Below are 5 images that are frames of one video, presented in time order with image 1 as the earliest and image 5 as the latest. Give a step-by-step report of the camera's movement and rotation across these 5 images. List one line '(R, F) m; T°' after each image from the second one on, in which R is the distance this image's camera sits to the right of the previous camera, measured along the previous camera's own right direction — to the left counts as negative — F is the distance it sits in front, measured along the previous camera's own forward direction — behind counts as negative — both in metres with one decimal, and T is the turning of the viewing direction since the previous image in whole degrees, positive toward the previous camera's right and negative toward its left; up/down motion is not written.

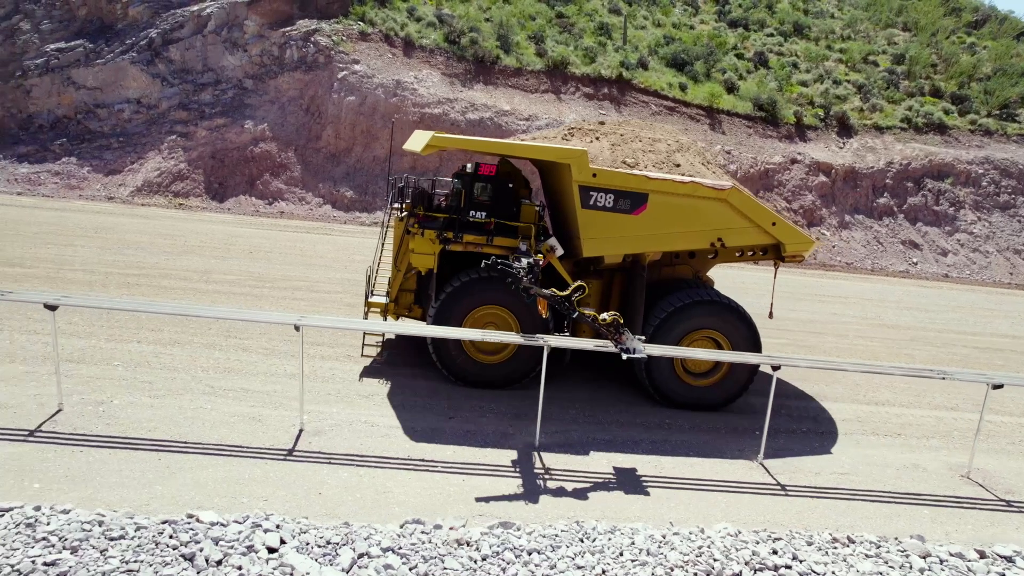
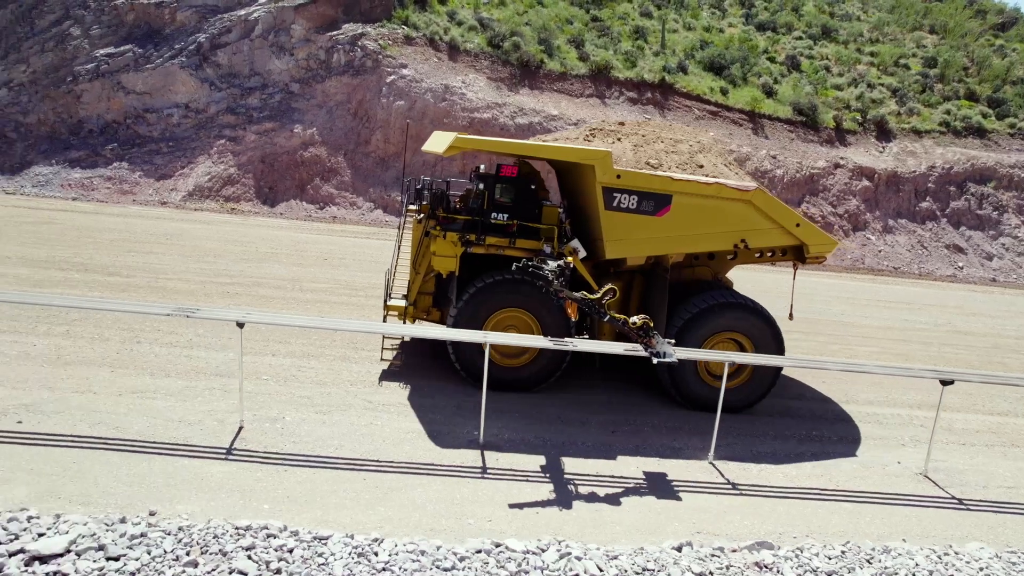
(-0.8, 0.0) m; 0°
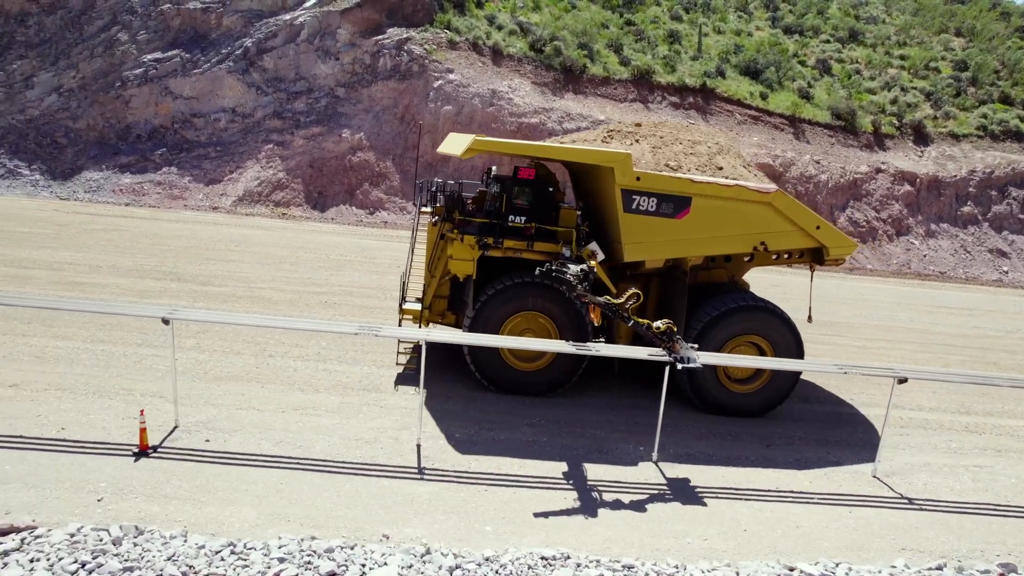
(-0.8, 0.0) m; 0°
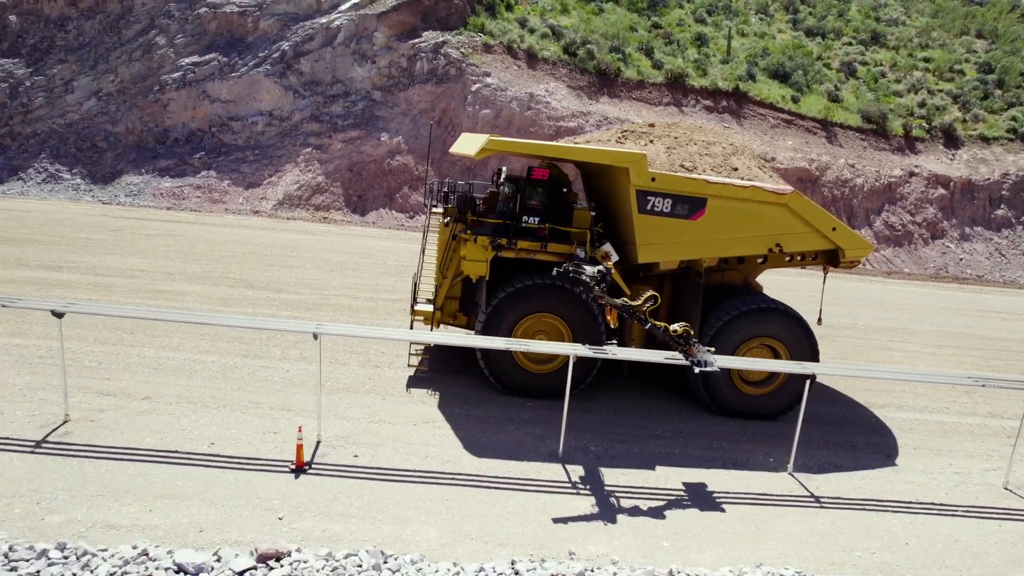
(-0.6, 0.0) m; 0°
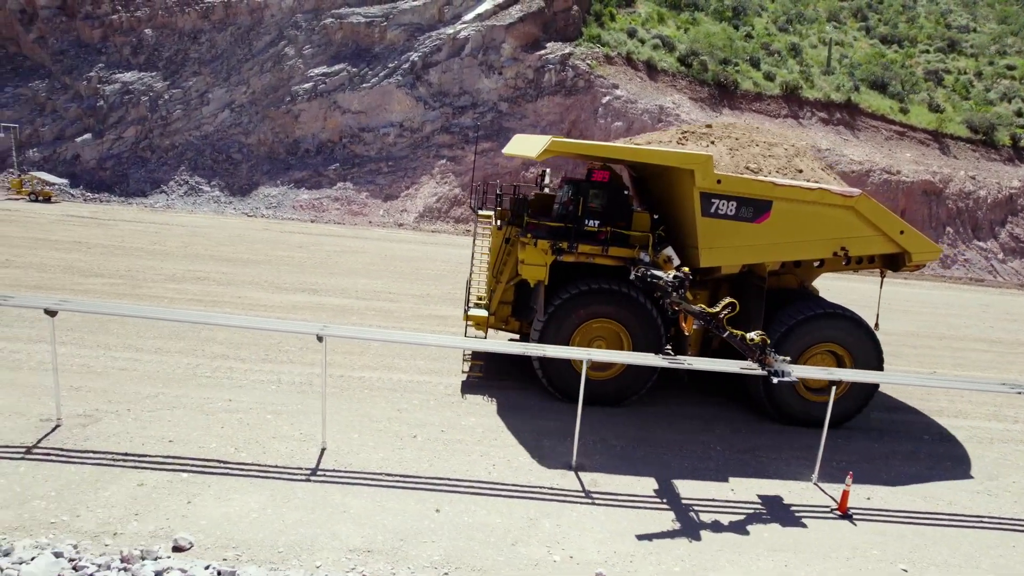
(-2.1, 0.0) m; +1°
